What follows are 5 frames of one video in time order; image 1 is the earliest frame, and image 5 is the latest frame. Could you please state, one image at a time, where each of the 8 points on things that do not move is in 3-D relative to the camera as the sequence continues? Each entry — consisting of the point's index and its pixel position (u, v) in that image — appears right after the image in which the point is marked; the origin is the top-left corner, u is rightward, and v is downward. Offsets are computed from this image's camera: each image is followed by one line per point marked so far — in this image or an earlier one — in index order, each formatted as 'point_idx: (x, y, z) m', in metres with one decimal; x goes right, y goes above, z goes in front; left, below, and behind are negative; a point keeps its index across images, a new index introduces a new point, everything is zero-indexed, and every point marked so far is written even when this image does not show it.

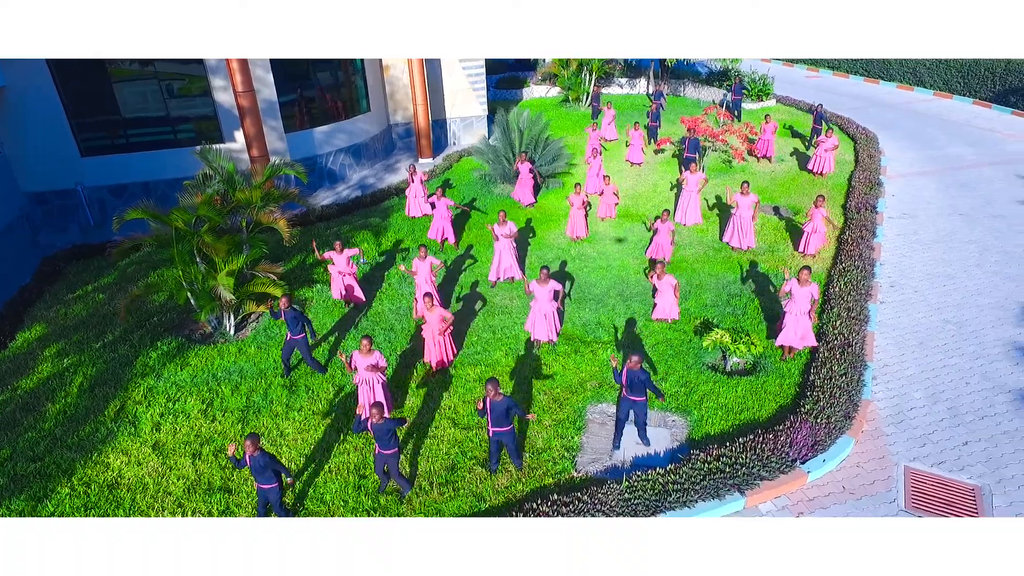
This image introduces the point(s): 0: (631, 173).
0: (+3.1, +3.0, +16.0) m
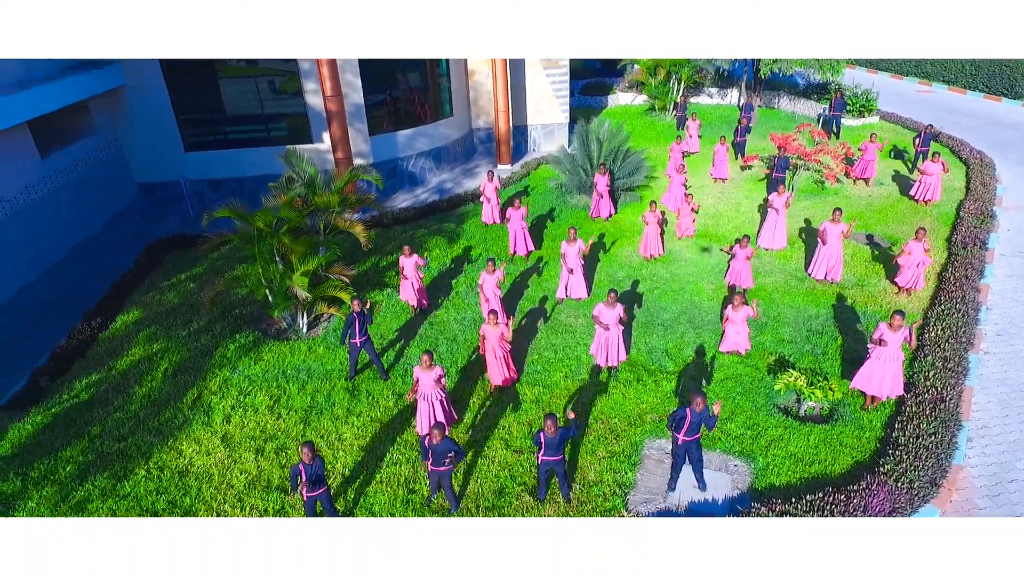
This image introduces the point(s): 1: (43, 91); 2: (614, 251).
0: (+5.1, +2.5, +15.4) m
1: (-8.5, +3.6, +11.1) m
2: (+2.0, +0.7, +12.3) m
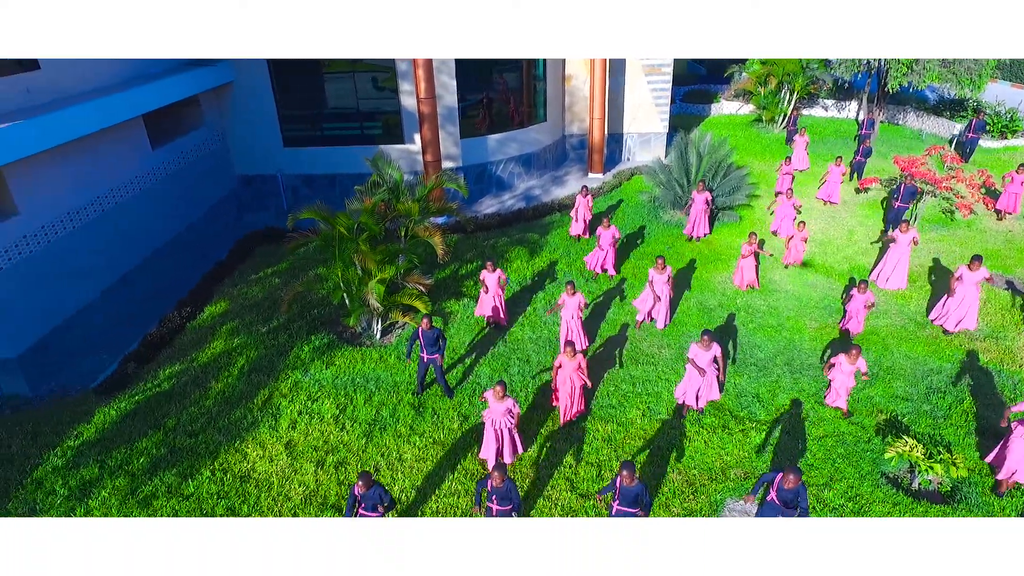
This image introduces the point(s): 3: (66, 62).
0: (+7.2, +1.7, +14.1) m
1: (-6.7, +3.8, +11.7) m
2: (+3.6, +0.2, +11.4) m
3: (-7.5, +3.8, +10.3) m
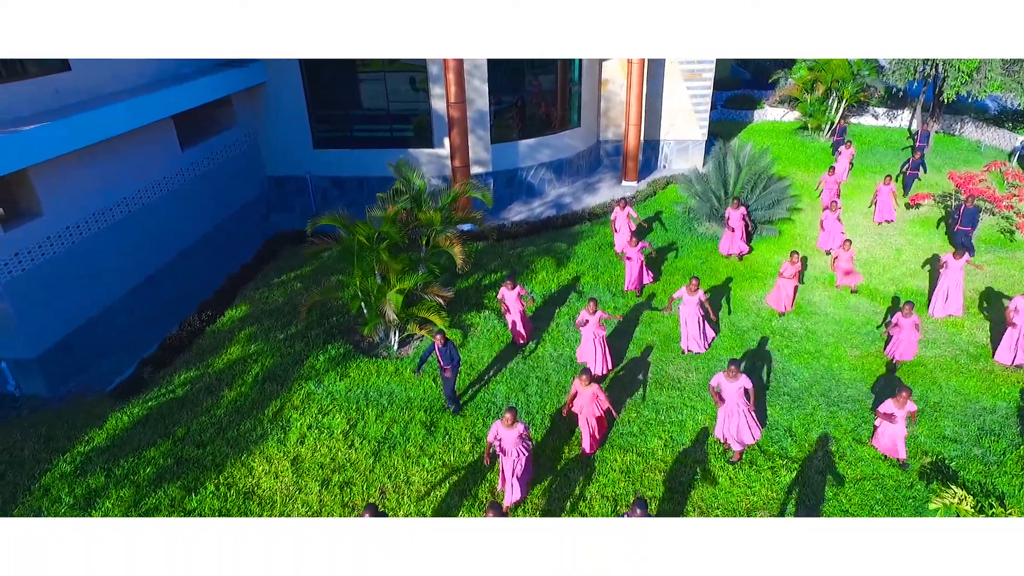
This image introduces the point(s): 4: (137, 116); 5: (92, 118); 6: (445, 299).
0: (+7.8, +1.3, +13.4) m
1: (-6.2, +3.8, +11.7) m
2: (+4.0, -0.1, +10.9) m
3: (-7.0, +3.8, +10.3) m
4: (-6.3, +2.9, +10.3) m
5: (-6.4, +2.6, +9.4) m
6: (-1.0, -0.2, +9.3) m
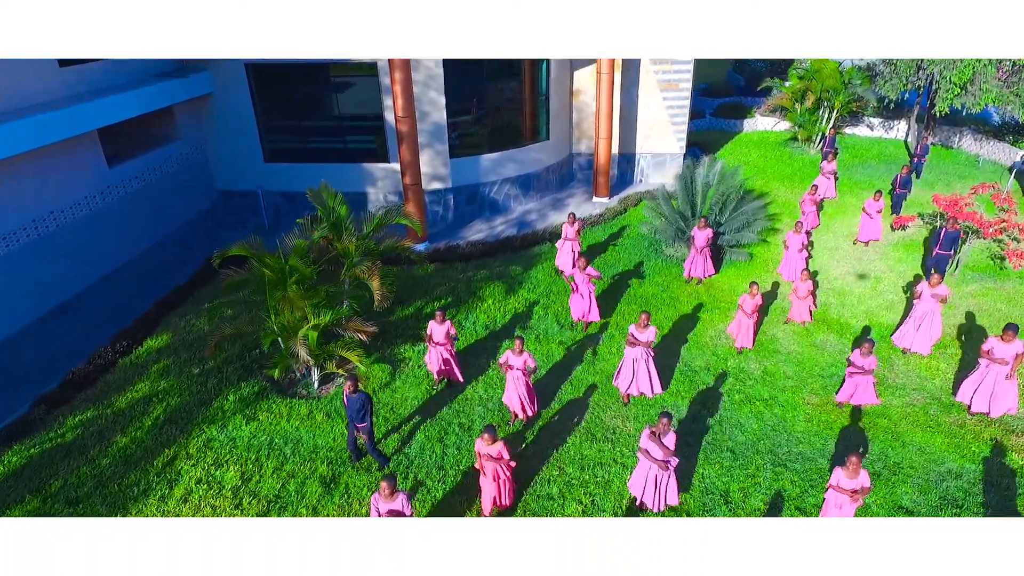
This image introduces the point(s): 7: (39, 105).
0: (+6.8, +0.7, +12.5) m
1: (-7.1, +3.4, +11.0) m
2: (+3.0, -0.7, +10.1) m
3: (-7.9, +3.4, +9.7) m
4: (-7.3, +2.4, +9.7) m
5: (-7.4, +2.2, +8.8) m
6: (-2.1, -0.7, +8.6) m
7: (-7.9, +2.7, +9.6) m
